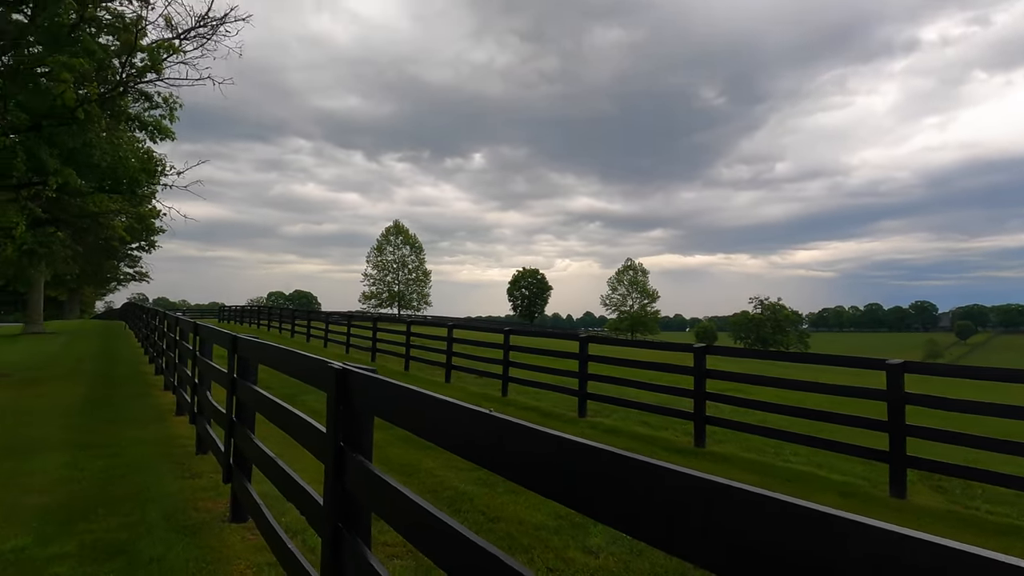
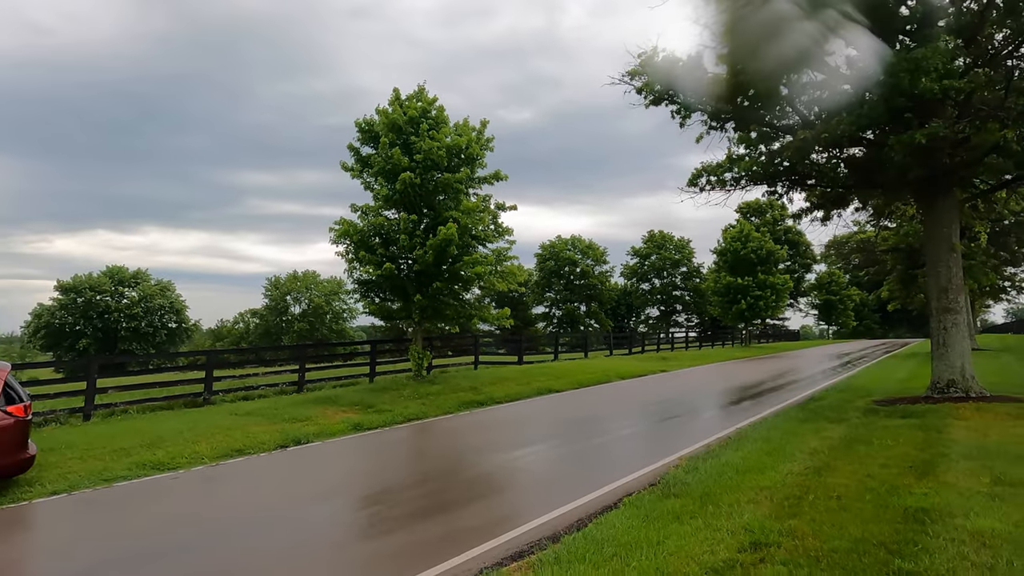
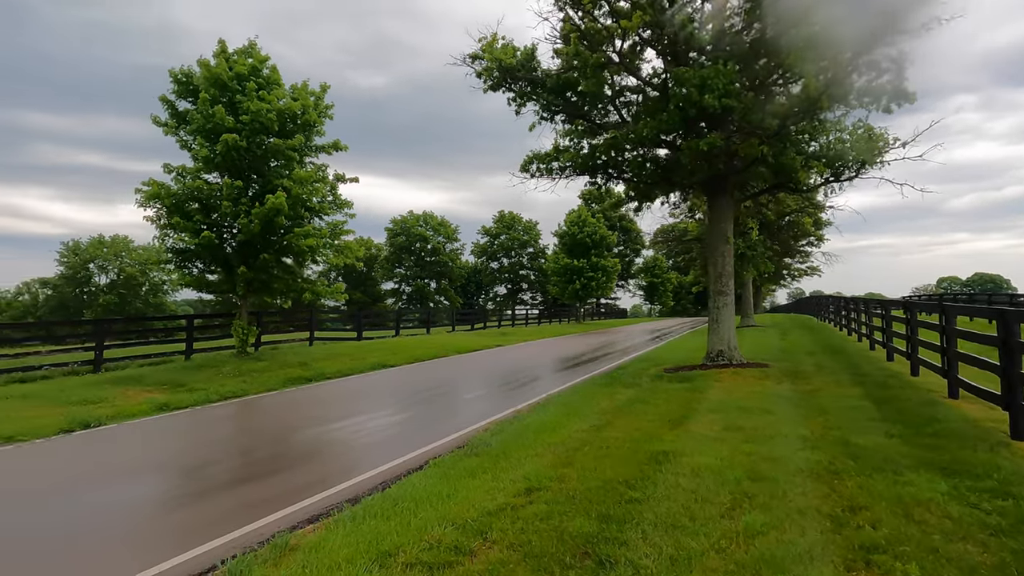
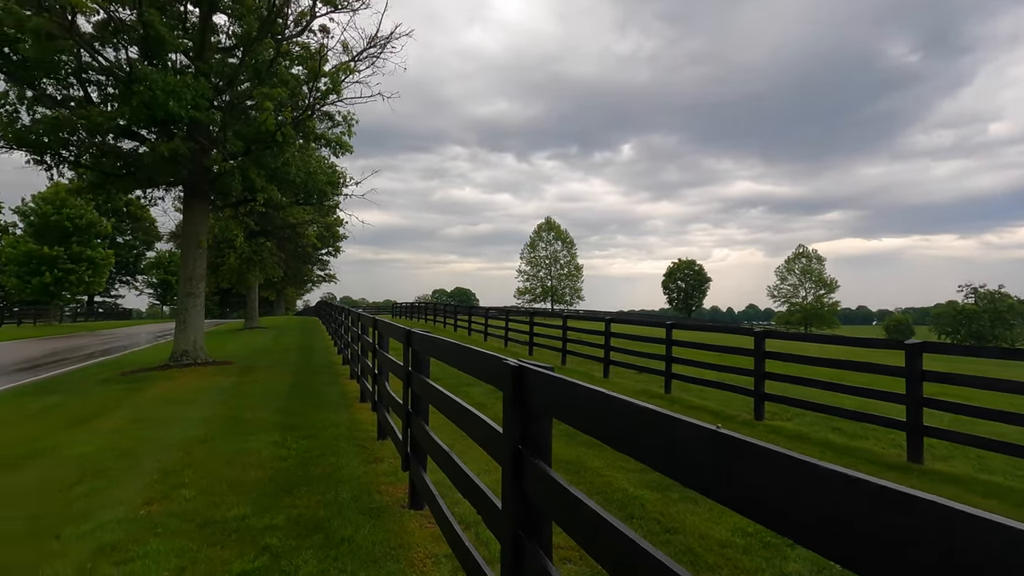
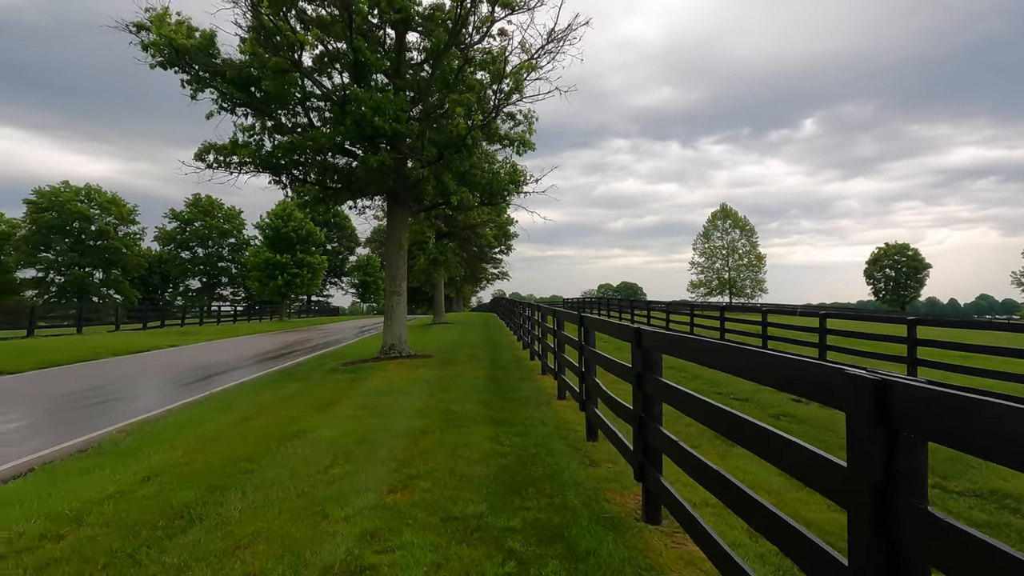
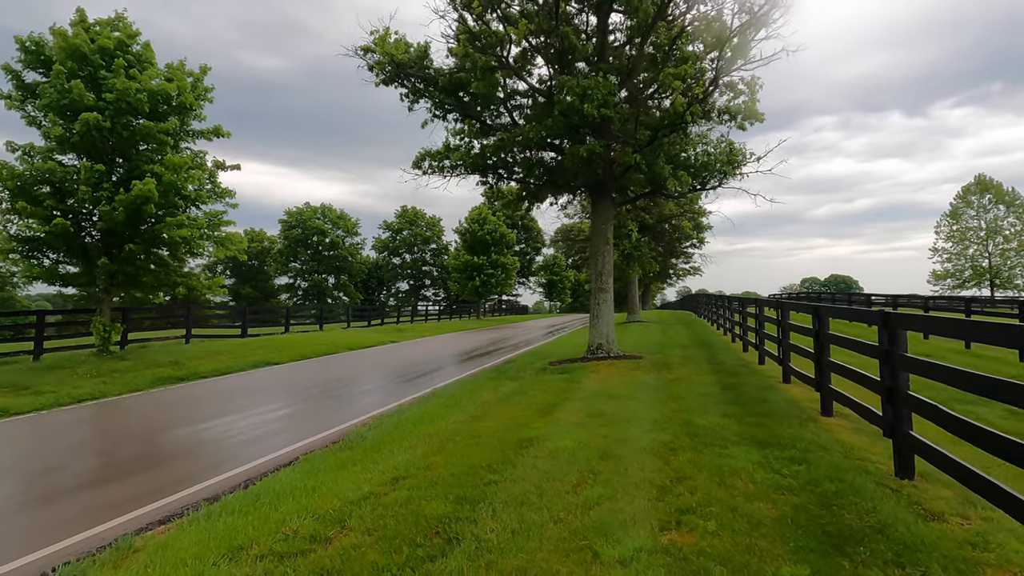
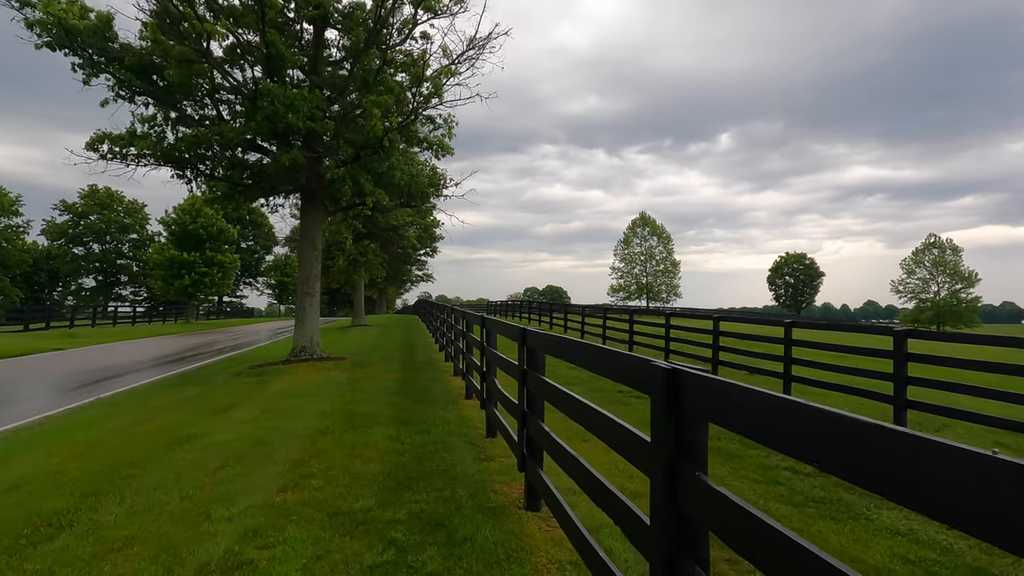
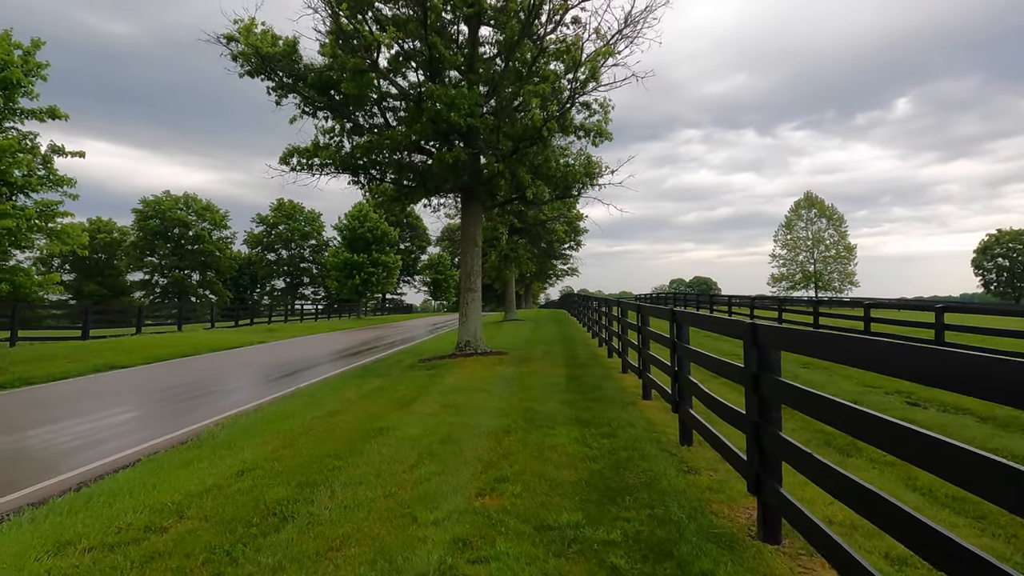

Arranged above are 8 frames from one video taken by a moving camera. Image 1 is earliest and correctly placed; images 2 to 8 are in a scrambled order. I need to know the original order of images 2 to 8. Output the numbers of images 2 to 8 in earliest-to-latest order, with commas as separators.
4, 7, 5, 8, 6, 3, 2
